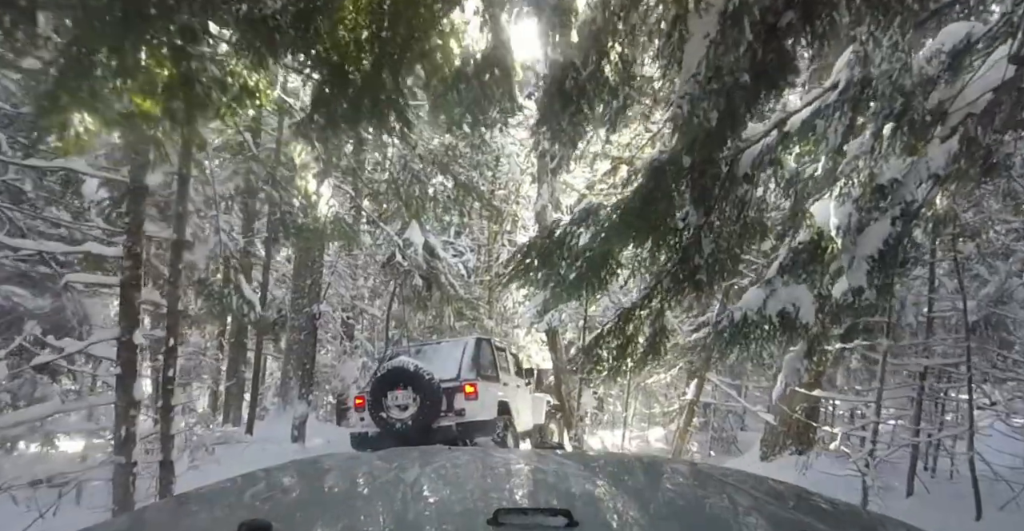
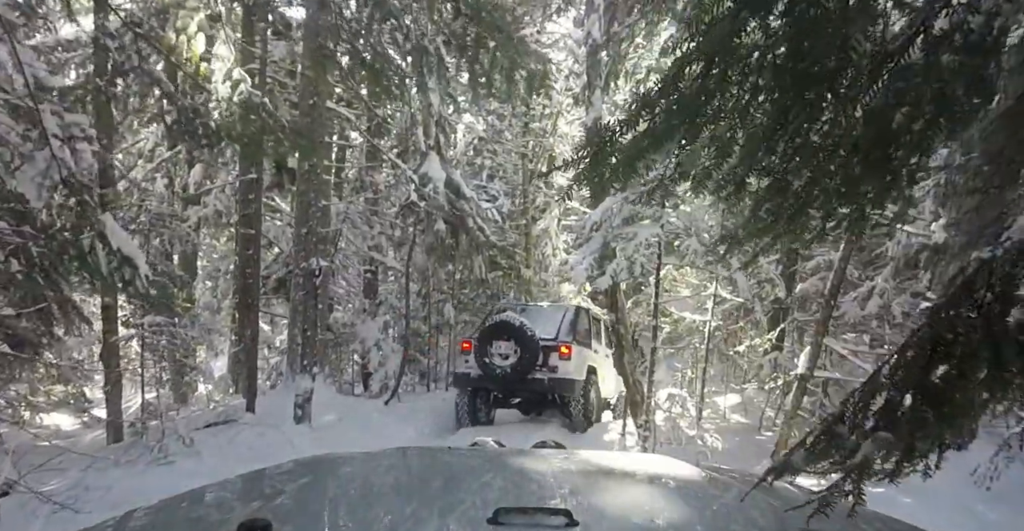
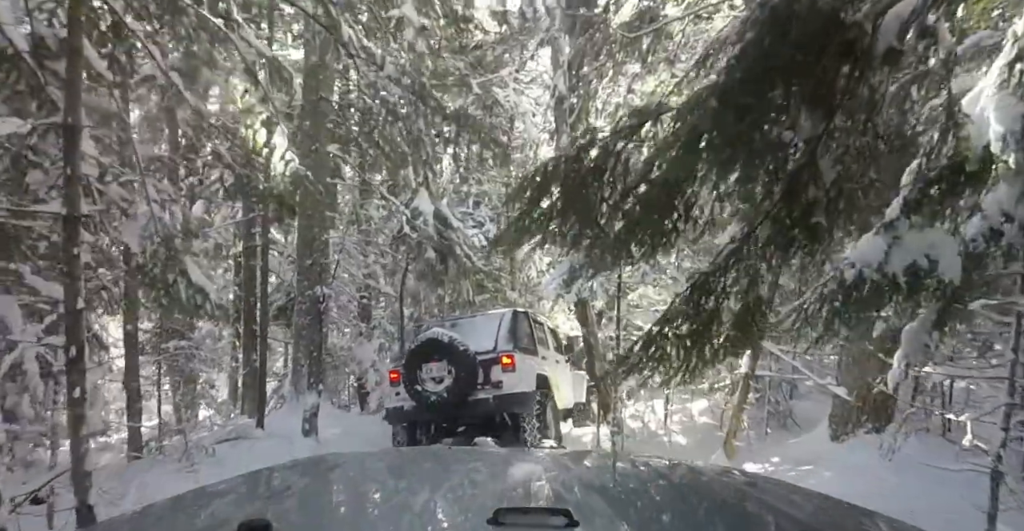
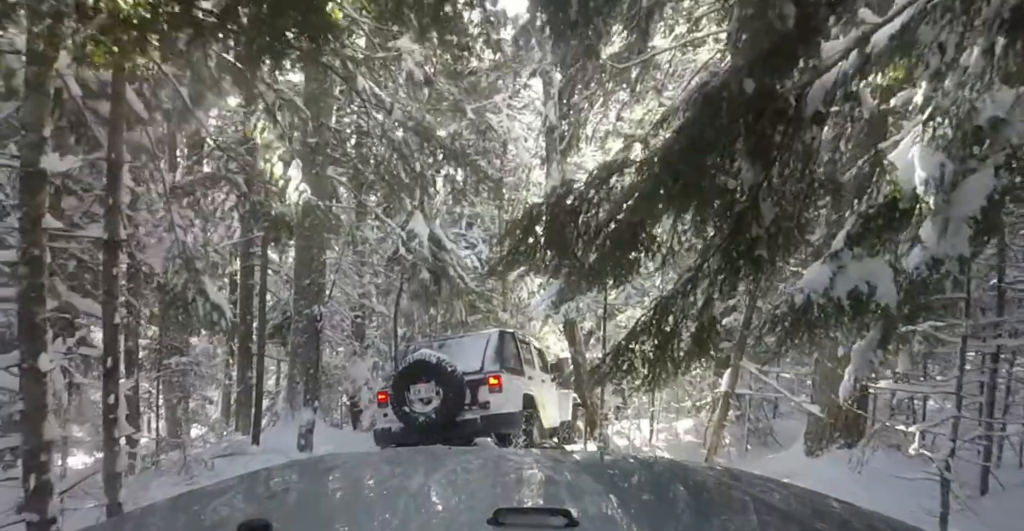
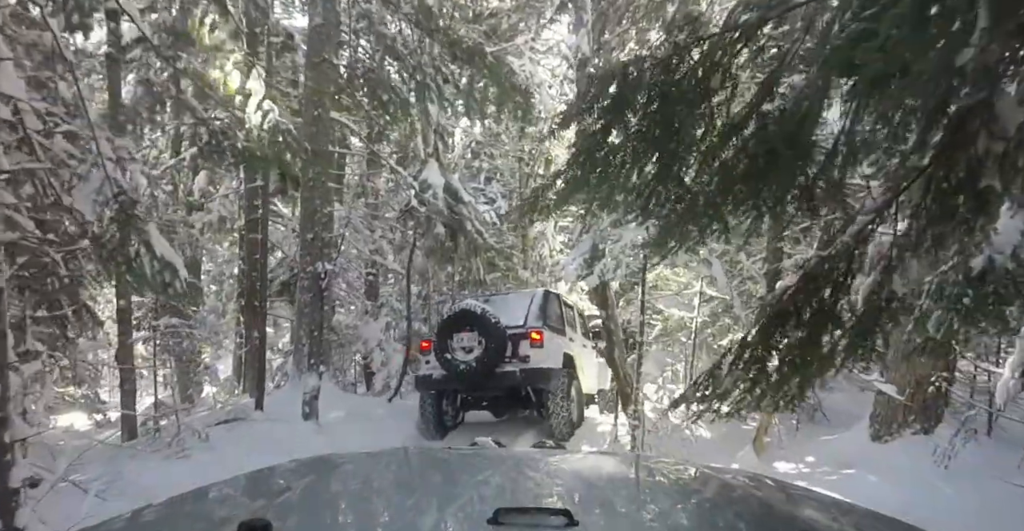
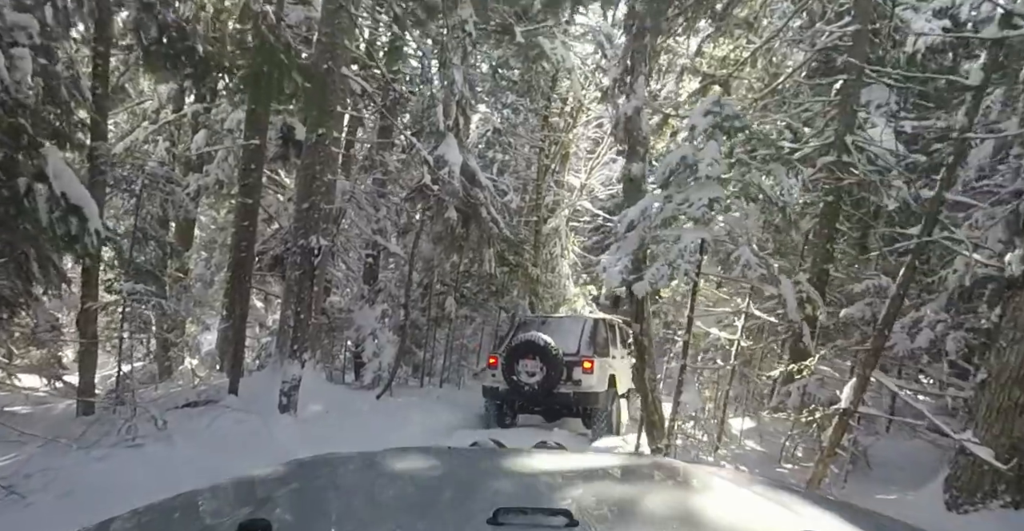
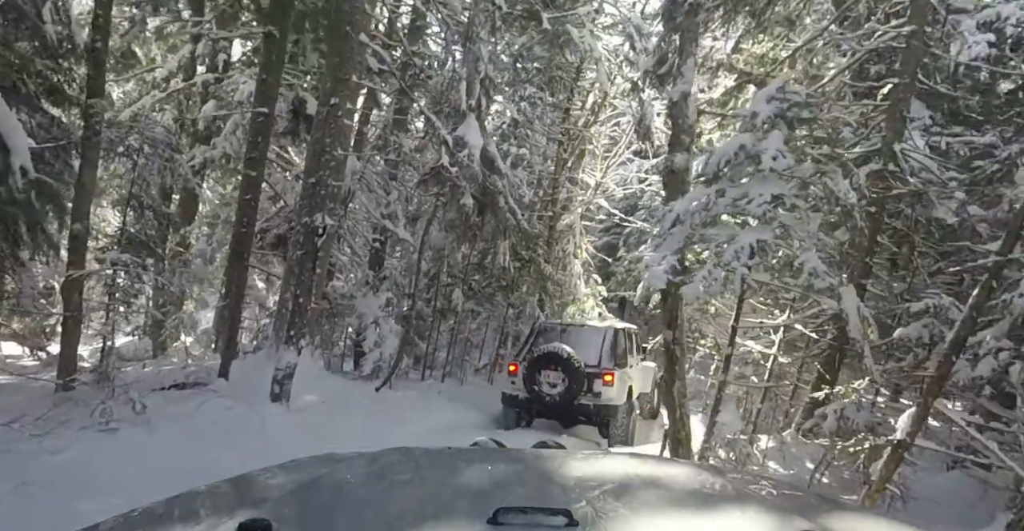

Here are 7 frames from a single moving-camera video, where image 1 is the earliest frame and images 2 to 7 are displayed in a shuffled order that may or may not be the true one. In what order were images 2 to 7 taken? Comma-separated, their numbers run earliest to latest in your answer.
4, 3, 5, 2, 6, 7
